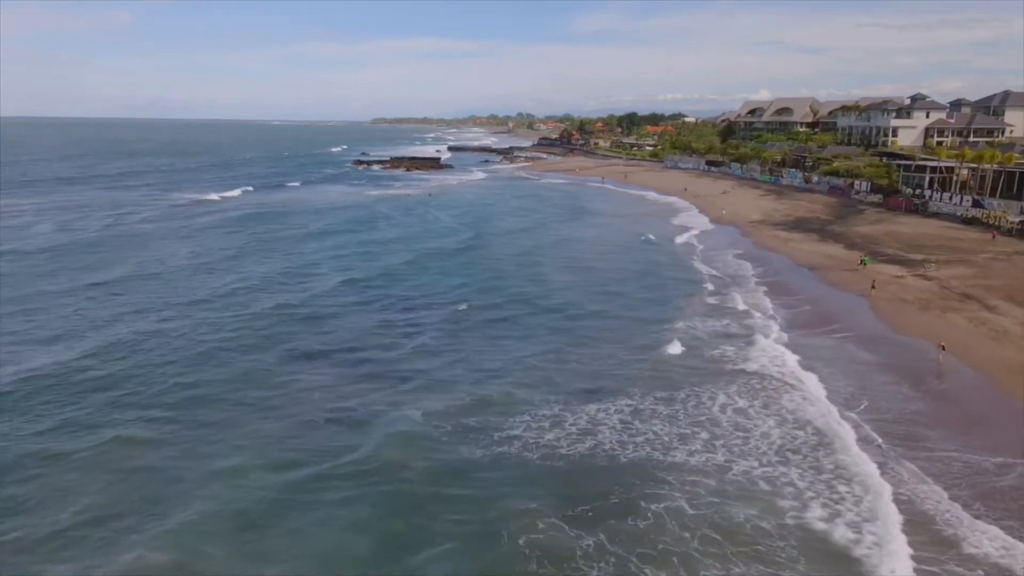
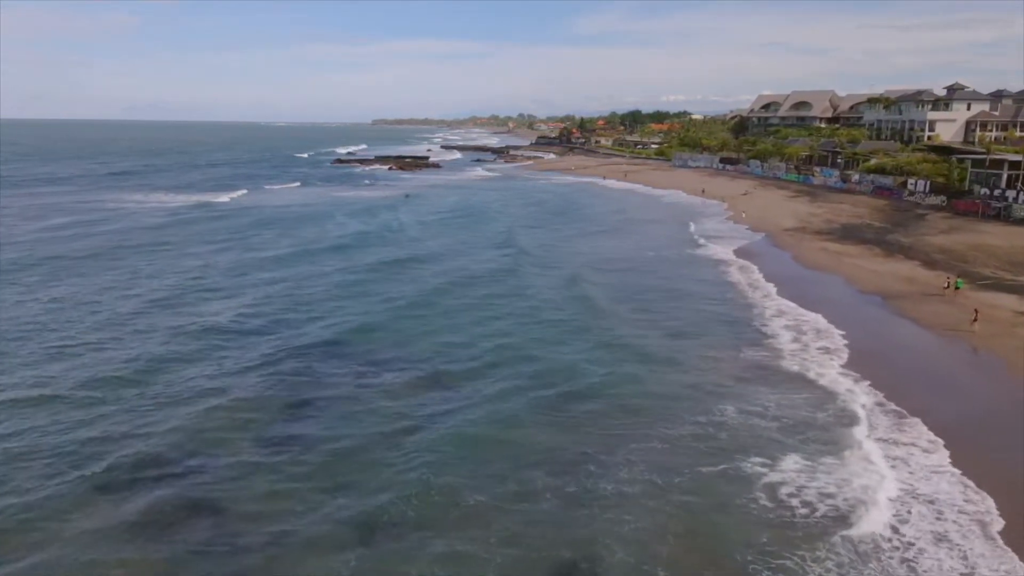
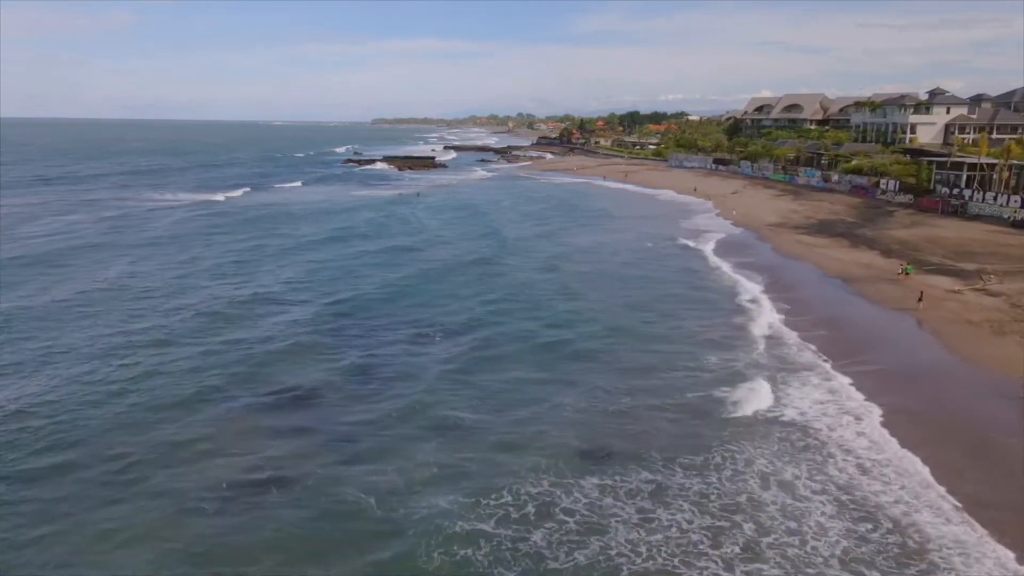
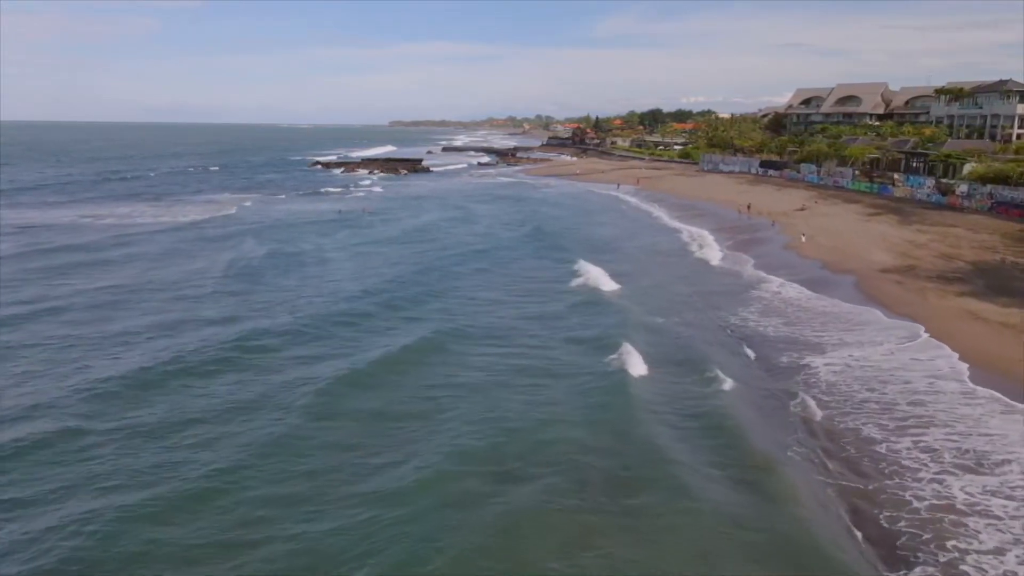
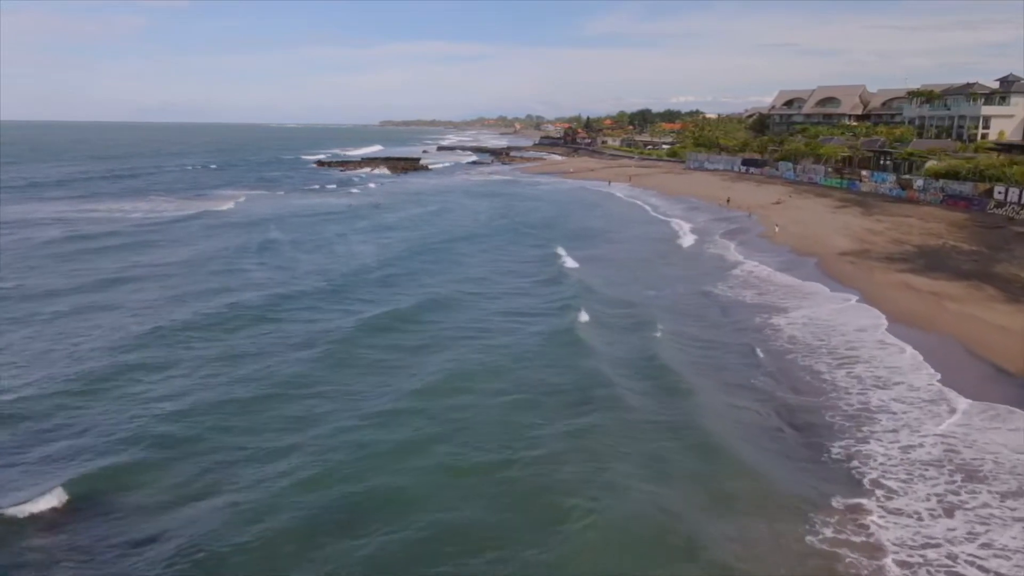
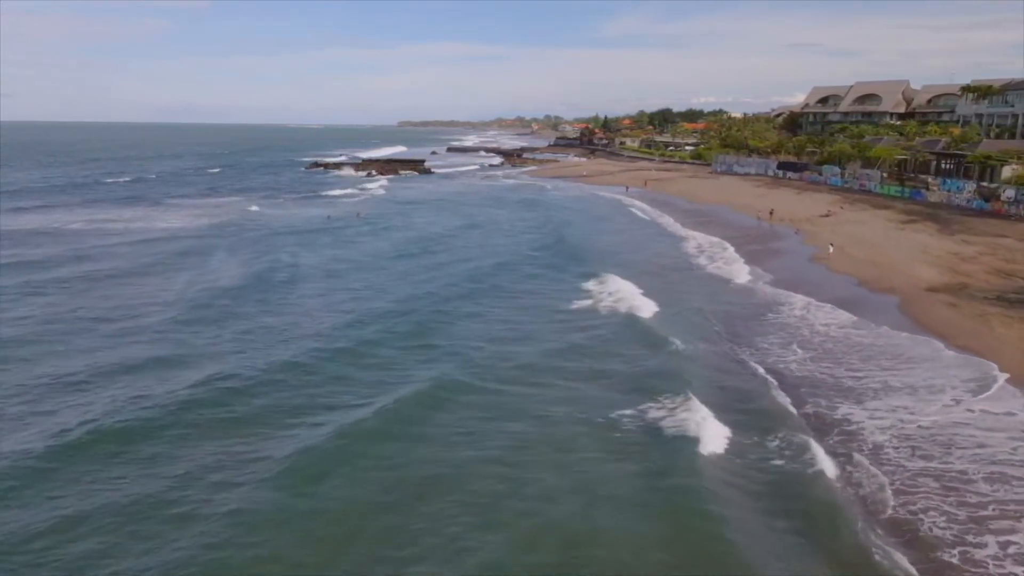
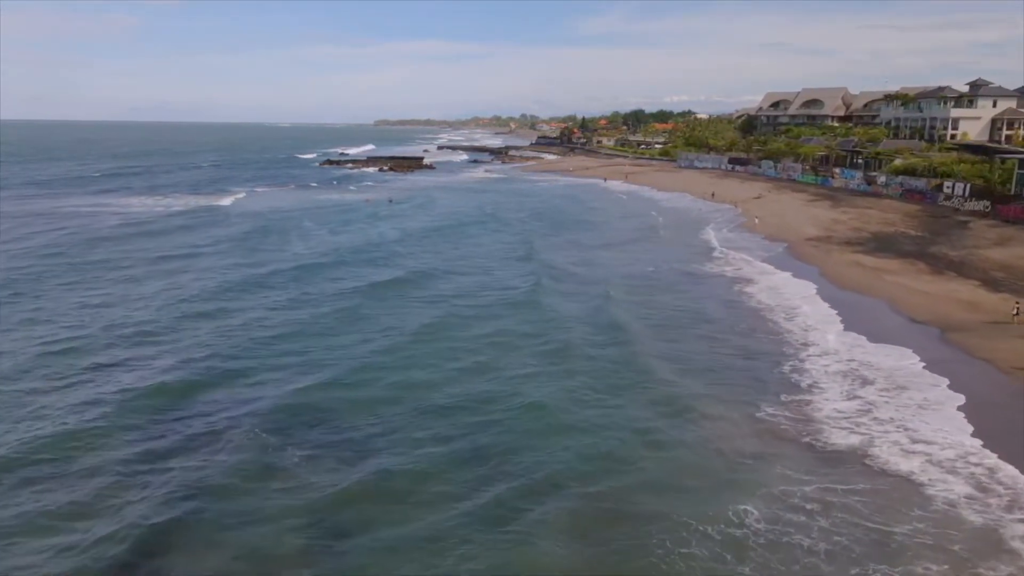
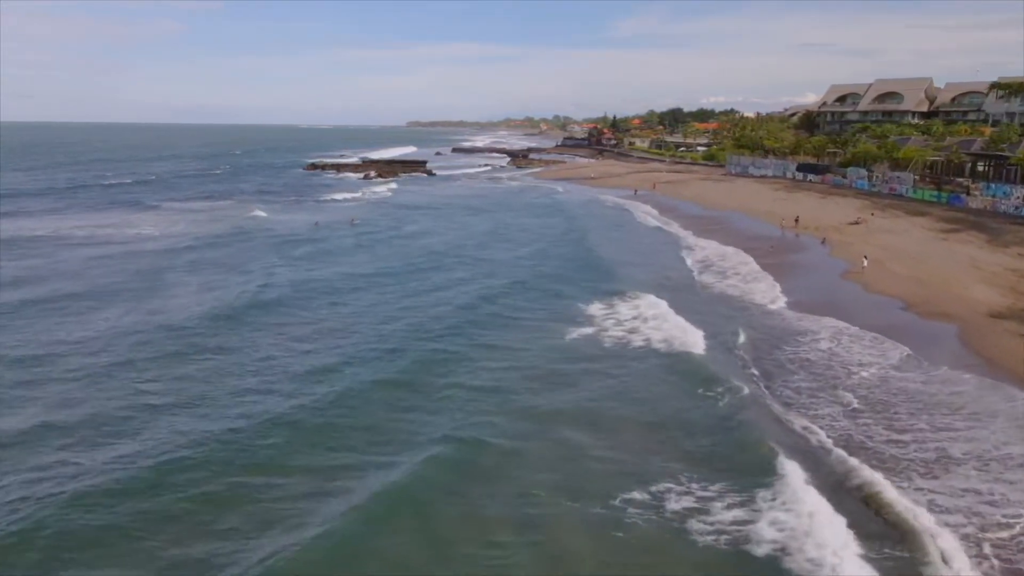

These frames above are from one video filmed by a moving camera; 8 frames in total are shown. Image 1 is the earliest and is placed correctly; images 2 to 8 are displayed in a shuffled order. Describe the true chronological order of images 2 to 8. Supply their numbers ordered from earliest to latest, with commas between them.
3, 2, 7, 5, 4, 6, 8
